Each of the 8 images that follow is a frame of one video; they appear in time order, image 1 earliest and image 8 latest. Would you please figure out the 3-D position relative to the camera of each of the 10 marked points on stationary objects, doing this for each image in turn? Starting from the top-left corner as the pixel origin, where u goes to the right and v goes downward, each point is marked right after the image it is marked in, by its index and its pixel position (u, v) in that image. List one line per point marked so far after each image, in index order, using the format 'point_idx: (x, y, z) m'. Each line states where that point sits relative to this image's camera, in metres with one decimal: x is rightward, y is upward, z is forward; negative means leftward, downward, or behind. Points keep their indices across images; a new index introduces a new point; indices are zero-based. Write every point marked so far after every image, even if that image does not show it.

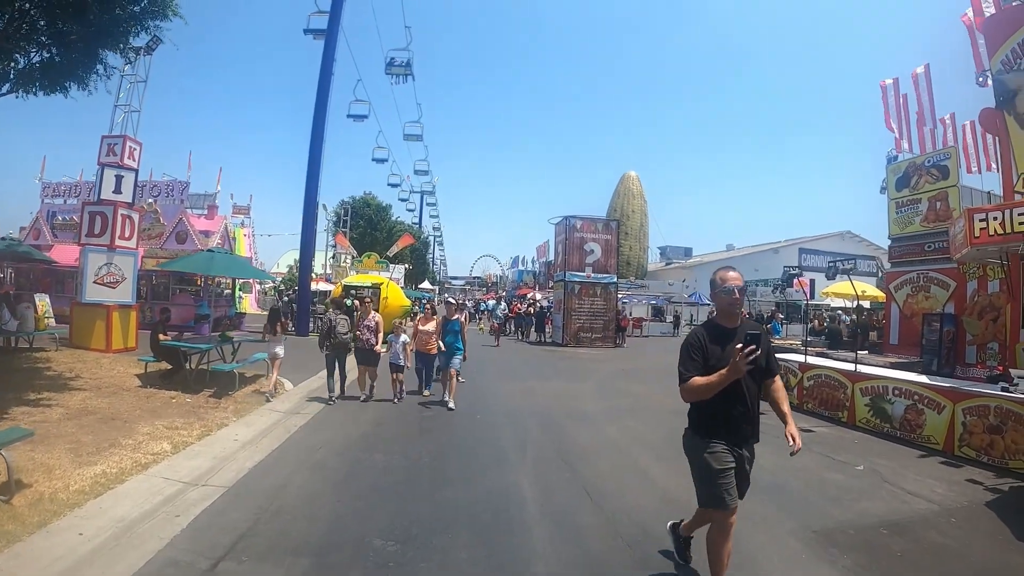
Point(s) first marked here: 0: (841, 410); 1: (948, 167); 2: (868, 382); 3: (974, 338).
0: (+5.7, -2.2, +11.6) m
1: (+11.8, +3.3, +17.6) m
2: (+6.0, -1.6, +11.2) m
3: (+11.5, -1.1, +16.3) m
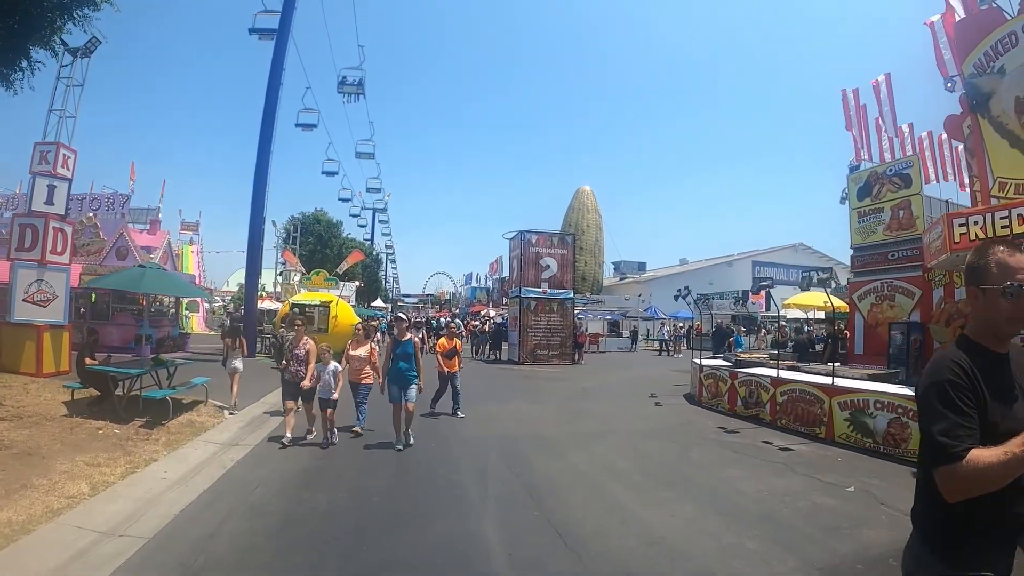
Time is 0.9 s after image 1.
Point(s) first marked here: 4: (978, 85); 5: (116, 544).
0: (+5.1, -2.3, +11.0) m
1: (+10.7, +3.0, +17.5) m
2: (+5.4, -1.8, +10.6) m
3: (+10.6, -1.3, +16.1) m
4: (+8.3, +3.6, +11.6) m
5: (-4.3, -2.8, +7.1) m
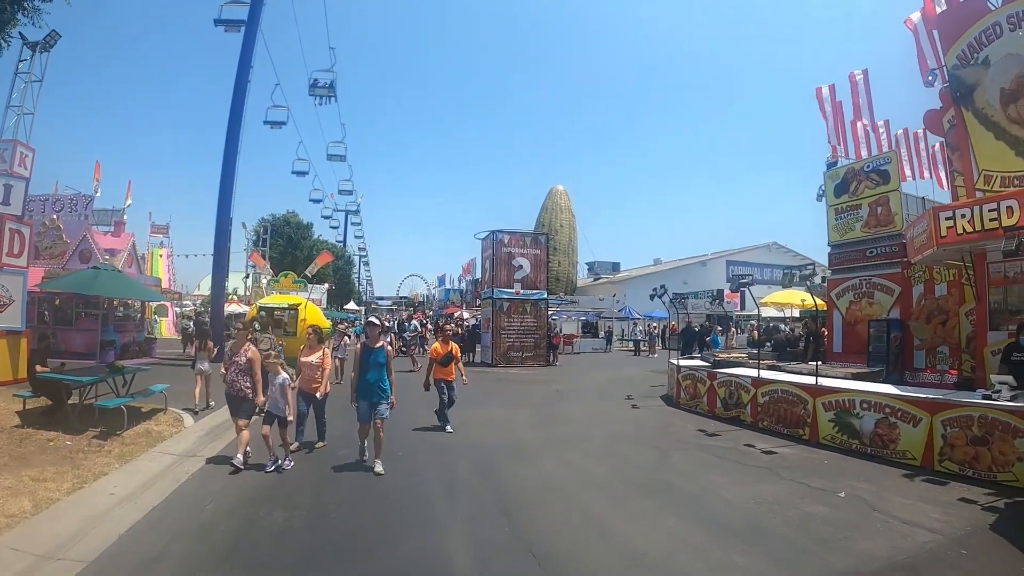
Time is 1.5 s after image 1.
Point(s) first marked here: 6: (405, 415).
0: (+4.7, -2.3, +10.7) m
1: (+10.0, +3.1, +17.4) m
2: (+5.0, -1.7, +10.3) m
3: (+10.0, -1.3, +15.9) m
4: (+7.8, +3.7, +11.4) m
5: (-4.6, -2.8, +6.4) m
6: (-2.1, -2.5, +12.5) m
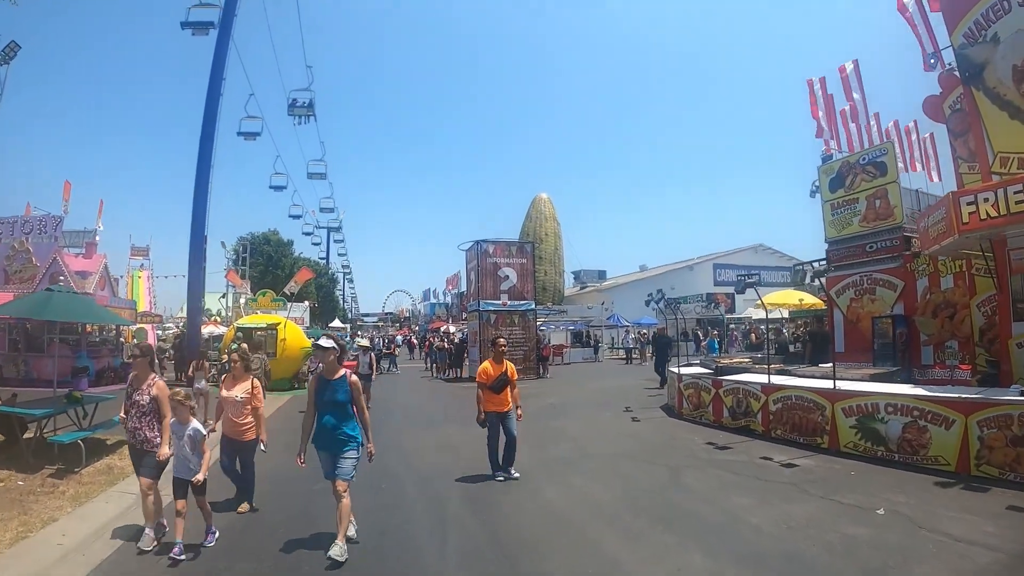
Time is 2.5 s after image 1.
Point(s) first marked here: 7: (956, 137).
0: (+4.6, -2.2, +9.8) m
1: (+9.6, +3.2, +16.8) m
2: (+4.9, -1.6, +9.5) m
3: (+9.8, -1.1, +15.2) m
4: (+7.5, +3.8, +10.7) m
5: (-4.5, -3.0, +5.3) m
6: (-2.2, -2.7, +11.5) m
7: (+9.3, +3.2, +13.7) m
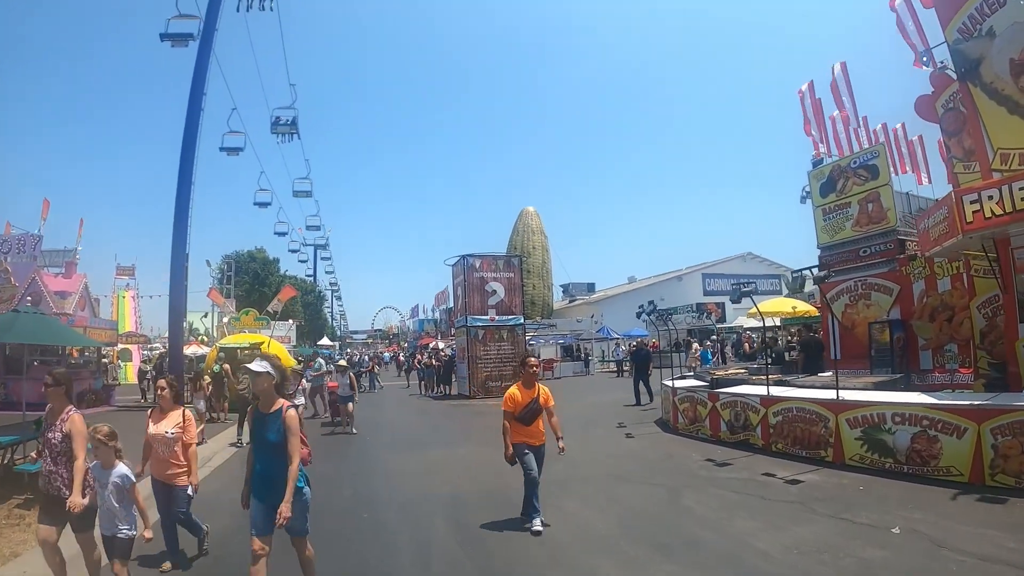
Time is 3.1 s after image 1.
0: (+4.5, -2.3, +9.3) m
1: (+9.2, +3.1, +16.5) m
2: (+4.8, -1.7, +9.0) m
3: (+9.5, -1.2, +14.9) m
4: (+7.2, +3.8, +10.4) m
5: (-4.6, -3.1, +4.7) m
6: (-2.4, -2.9, +10.9) m
7: (+9.0, +3.1, +13.4) m
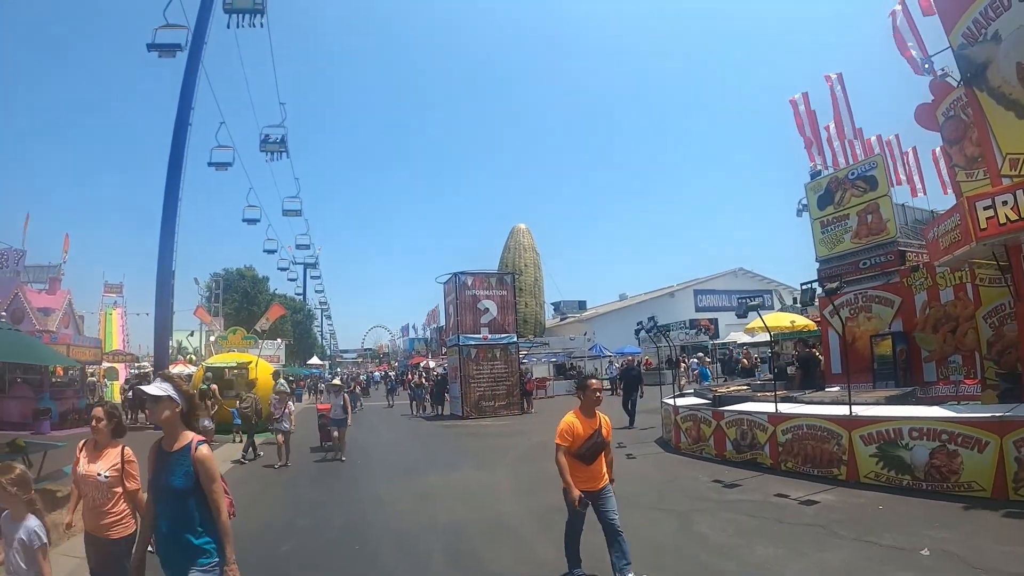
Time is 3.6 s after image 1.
0: (+4.4, -2.4, +8.9) m
1: (+9.0, +2.8, +16.3) m
2: (+4.7, -1.8, +8.6) m
3: (+9.4, -1.5, +14.5) m
4: (+7.1, +3.6, +10.2) m
5: (-4.6, -3.2, +4.1) m
6: (-2.4, -3.2, +10.4) m
7: (+8.9, +2.9, +13.2) m
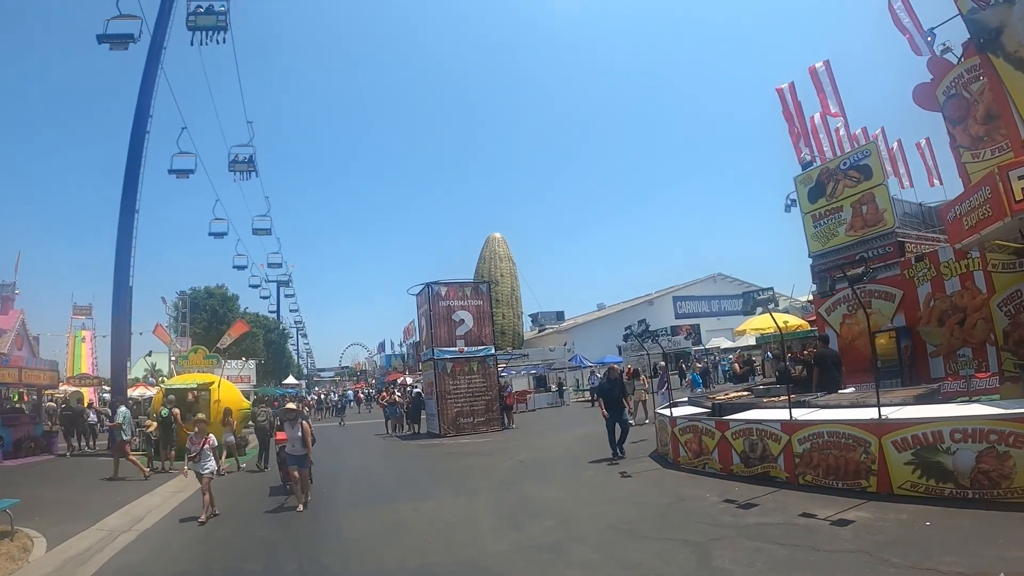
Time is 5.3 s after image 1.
0: (+4.2, -2.3, +7.8) m
1: (+8.4, +2.9, +15.4) m
2: (+4.5, -1.7, +7.5) m
3: (+8.9, -1.3, +13.6) m
4: (+6.7, +3.8, +9.3) m
5: (-4.6, -3.2, +2.7) m
6: (-2.7, -3.2, +9.0) m
7: (+8.4, +3.1, +12.3) m
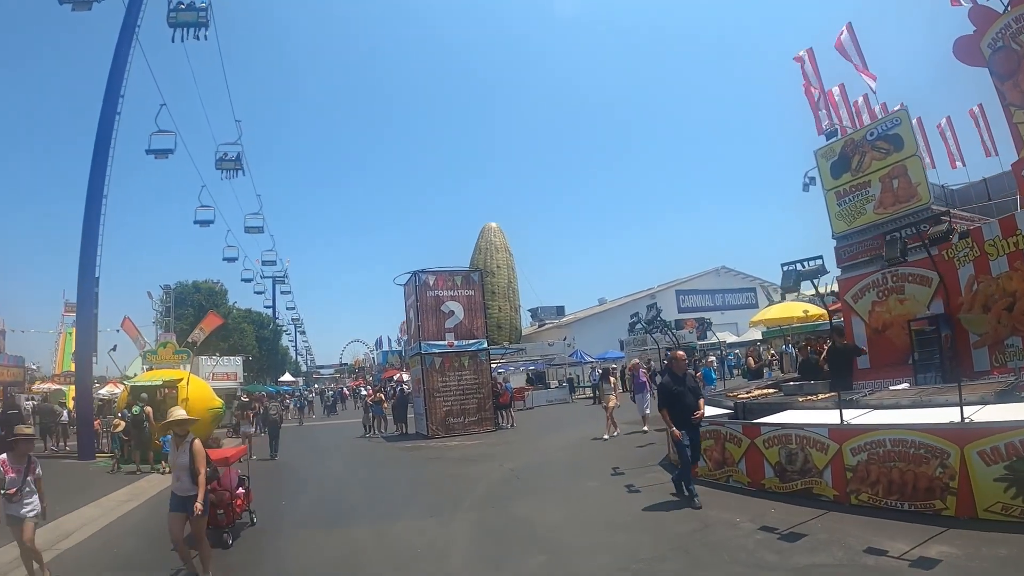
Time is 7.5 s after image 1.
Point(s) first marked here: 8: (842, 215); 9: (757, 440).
0: (+4.0, -2.0, +6.2) m
1: (+8.2, +3.2, +13.8) m
2: (+4.3, -1.4, +5.9) m
3: (+8.7, -1.0, +12.0) m
4: (+6.5, +4.1, +7.6) m
5: (-4.8, -3.0, +1.1) m
6: (-2.8, -3.0, +7.4) m
7: (+8.1, +3.4, +10.7) m
8: (+7.7, +1.7, +15.2) m
9: (+3.0, -1.8, +8.0) m
